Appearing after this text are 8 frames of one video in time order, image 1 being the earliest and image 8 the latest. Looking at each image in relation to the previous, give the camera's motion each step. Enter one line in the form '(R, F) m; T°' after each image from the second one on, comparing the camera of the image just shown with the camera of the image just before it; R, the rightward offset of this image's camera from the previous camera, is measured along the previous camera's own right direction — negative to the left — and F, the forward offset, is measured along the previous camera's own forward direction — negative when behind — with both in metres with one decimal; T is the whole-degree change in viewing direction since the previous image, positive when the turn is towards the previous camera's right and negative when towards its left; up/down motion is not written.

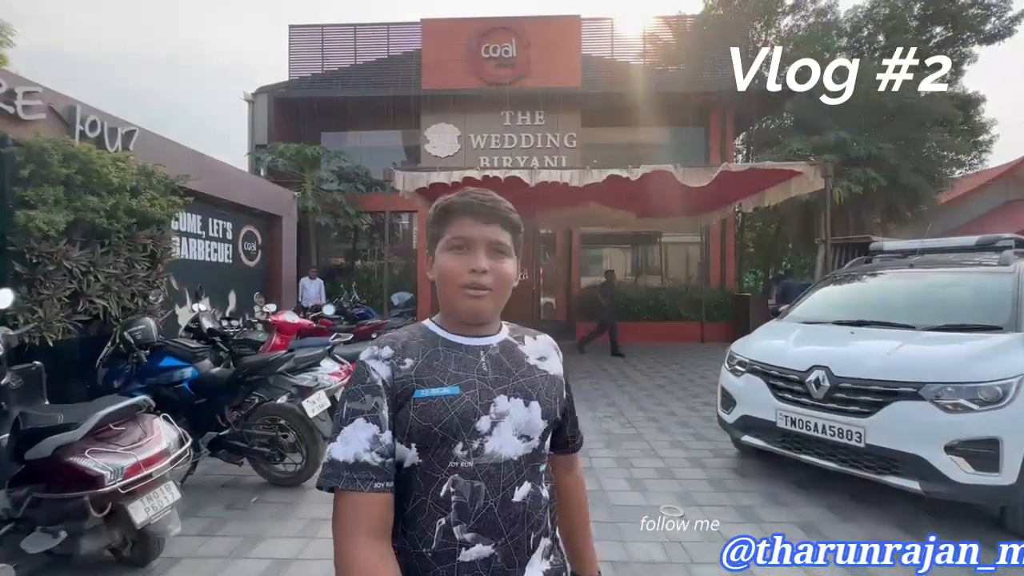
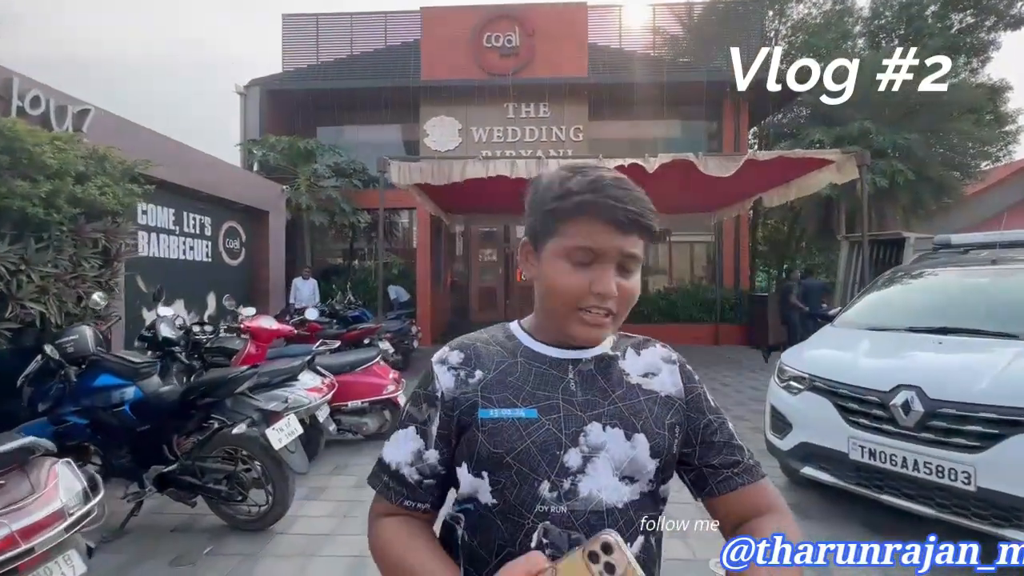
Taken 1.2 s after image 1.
(0.0, +0.7) m; 0°
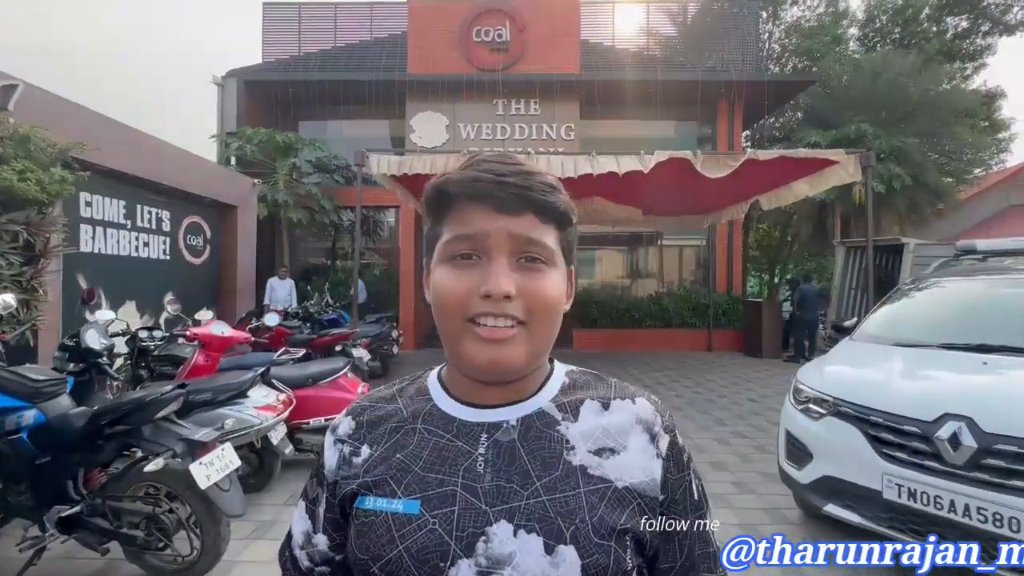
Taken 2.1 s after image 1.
(0.0, +0.5) m; +1°
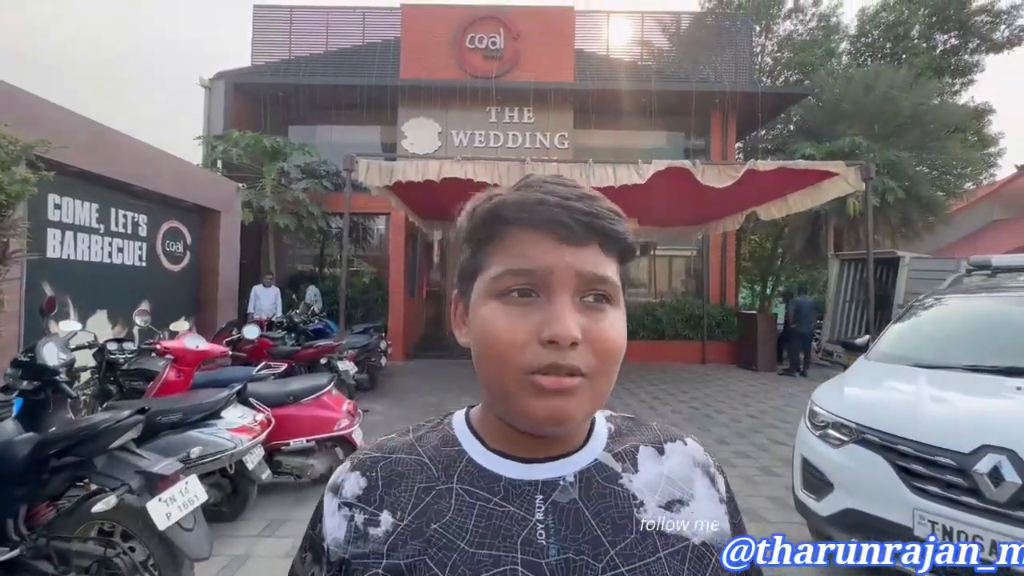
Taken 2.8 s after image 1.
(0.0, +0.2) m; +1°
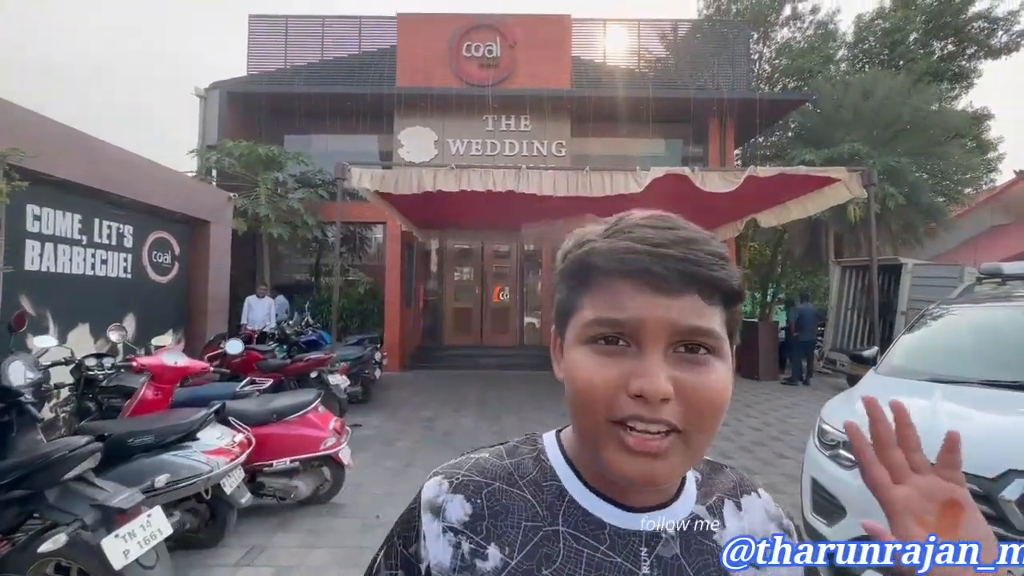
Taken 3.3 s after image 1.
(0.0, +0.2) m; 0°
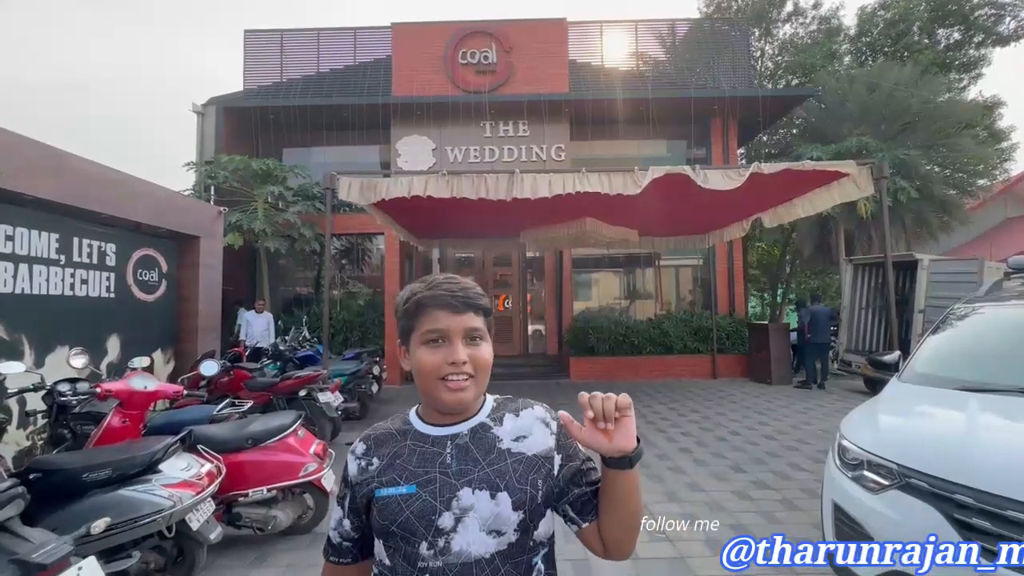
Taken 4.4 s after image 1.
(+0.1, +0.2) m; -1°
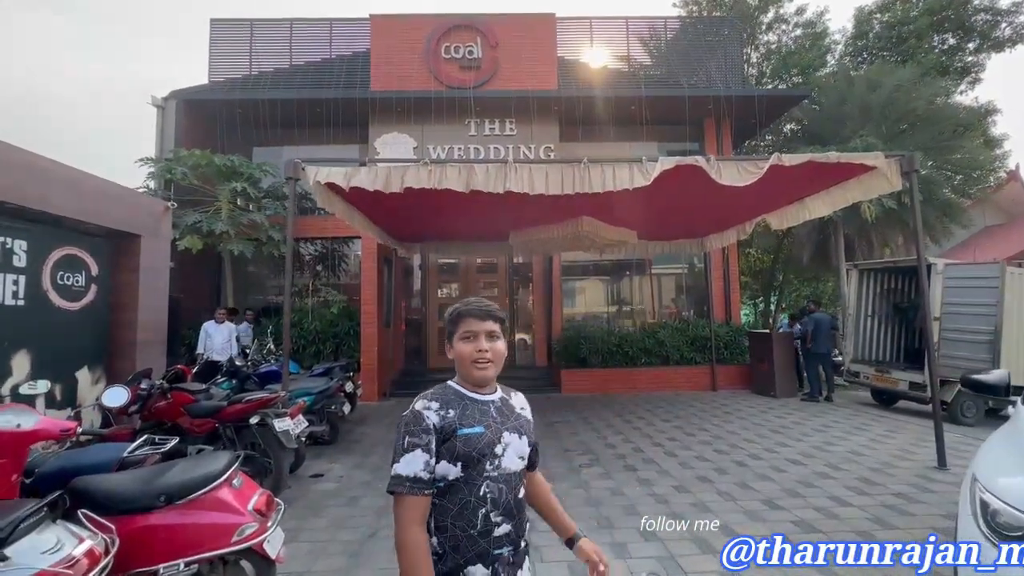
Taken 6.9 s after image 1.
(-0.1, +0.8) m; +2°
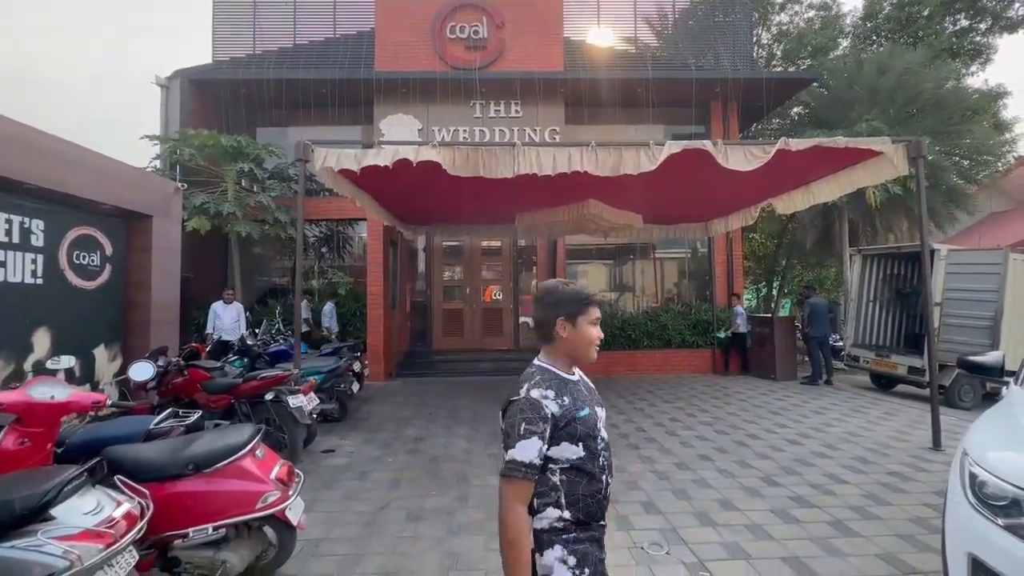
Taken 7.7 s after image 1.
(0.0, -0.1) m; 0°
